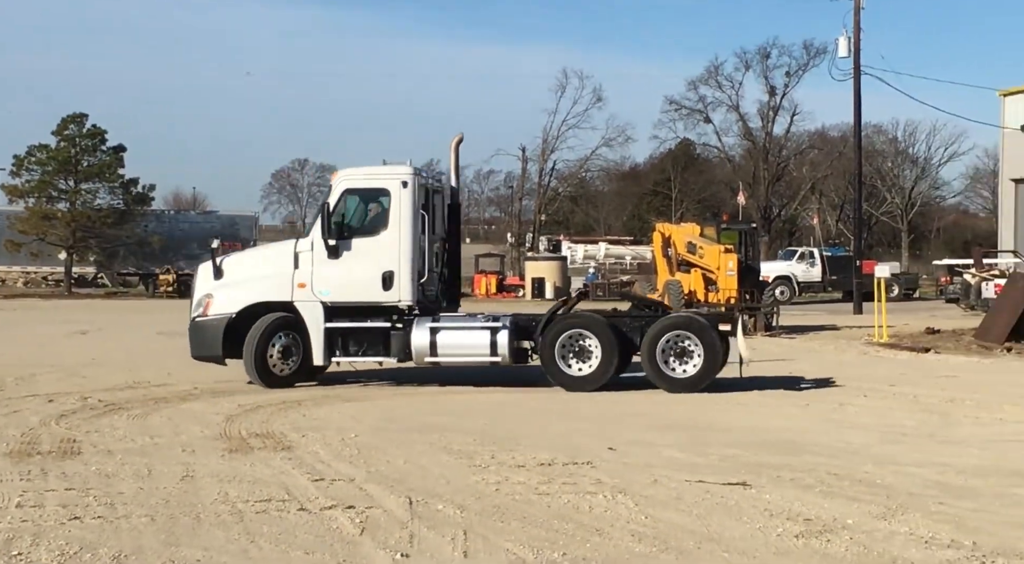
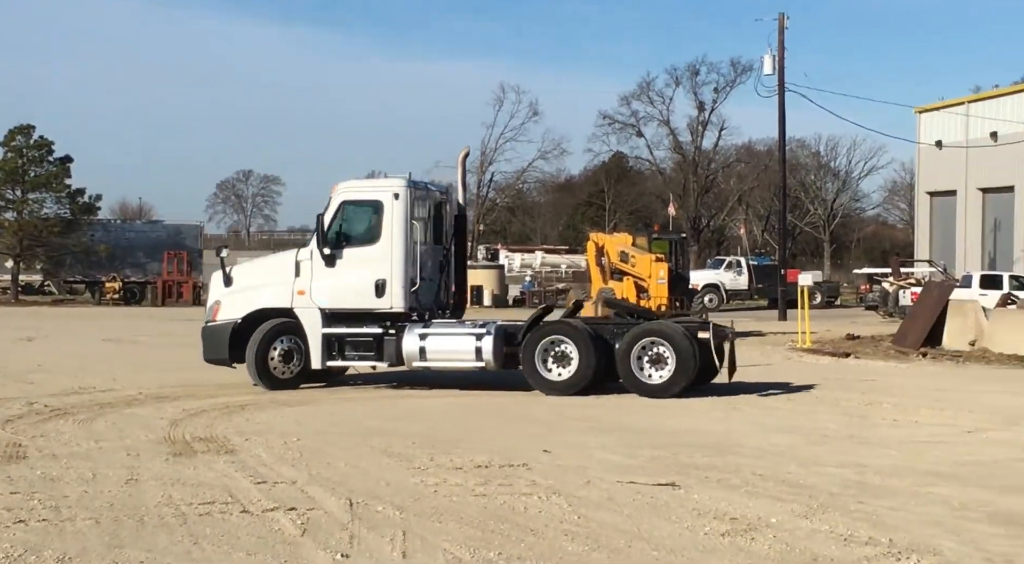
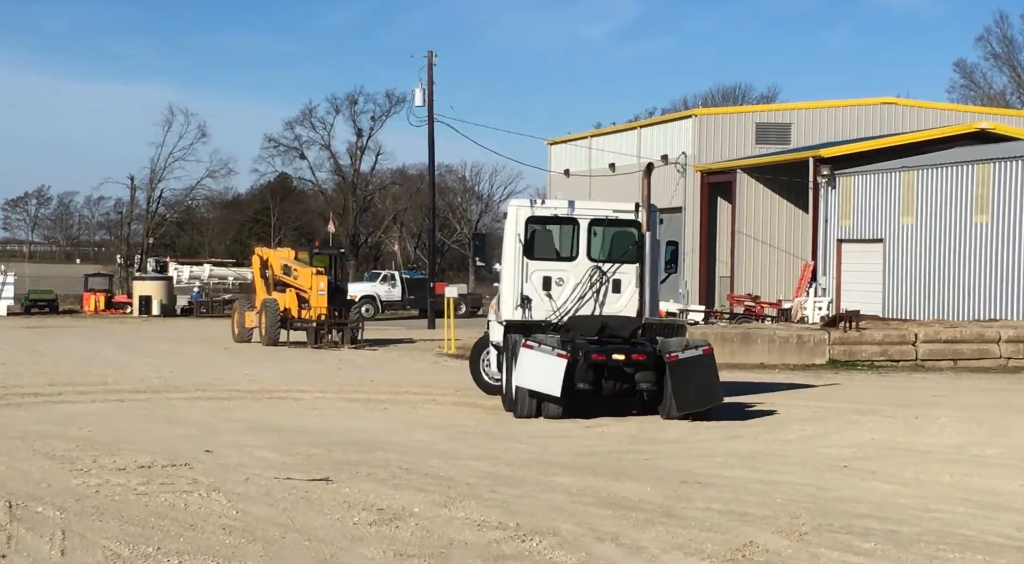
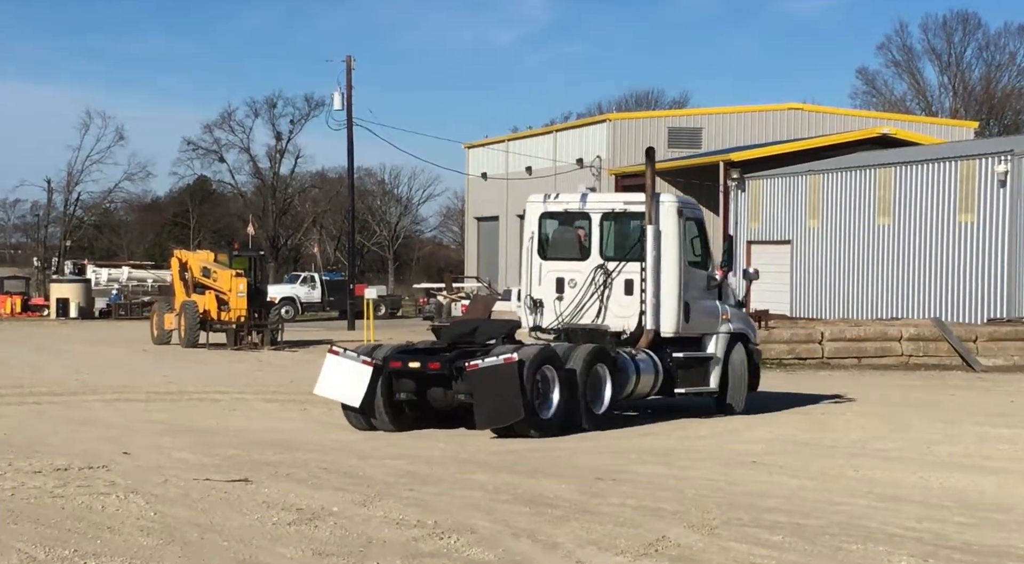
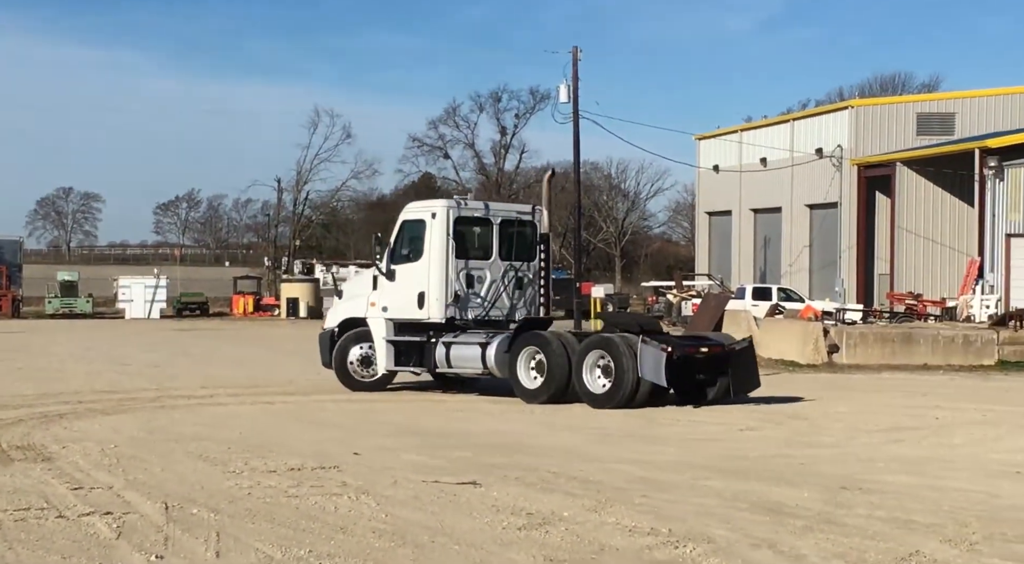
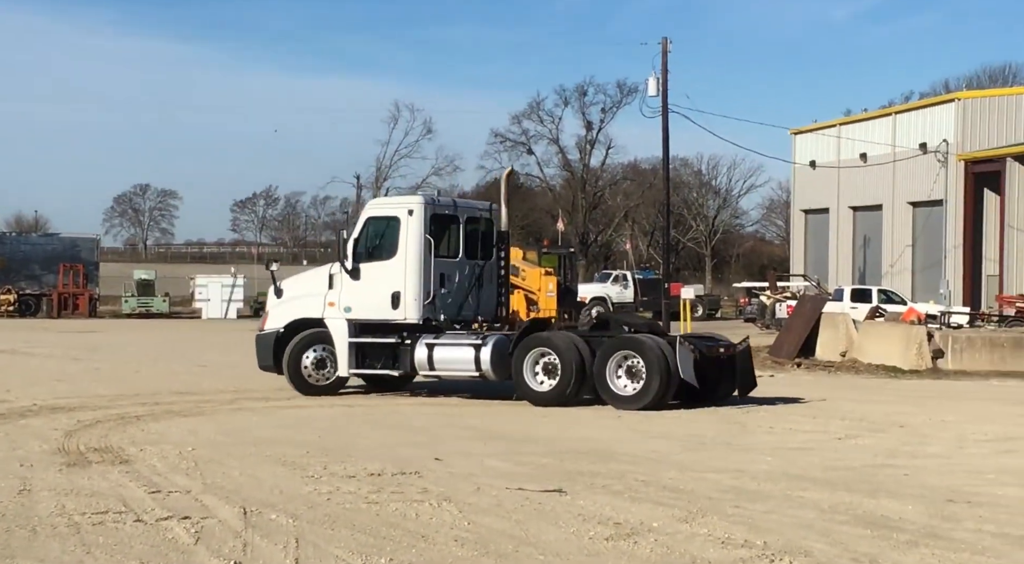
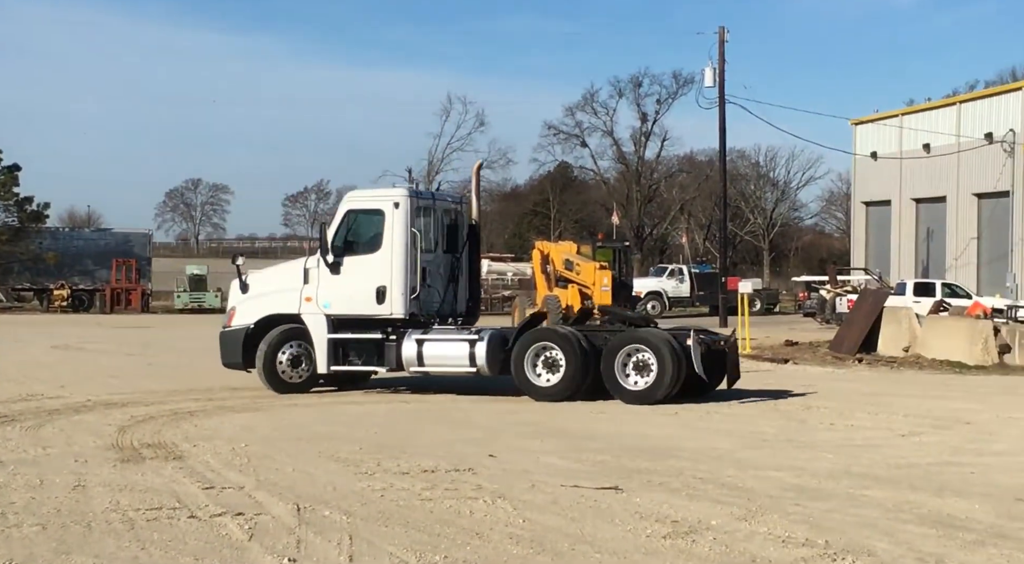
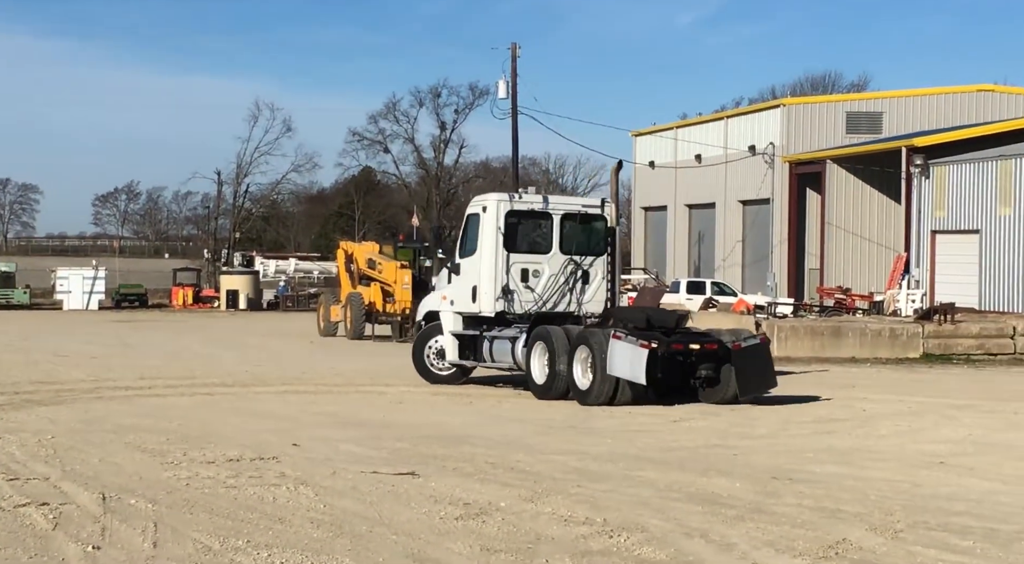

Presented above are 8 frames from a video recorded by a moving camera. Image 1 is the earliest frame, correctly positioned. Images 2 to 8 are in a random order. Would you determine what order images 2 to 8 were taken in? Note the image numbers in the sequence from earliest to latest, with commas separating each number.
2, 7, 6, 5, 8, 3, 4
